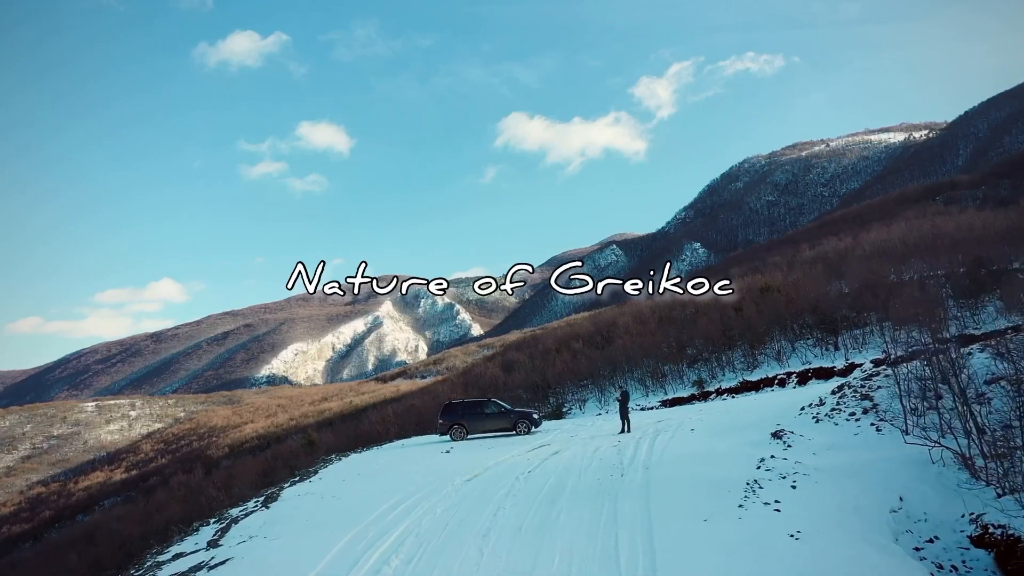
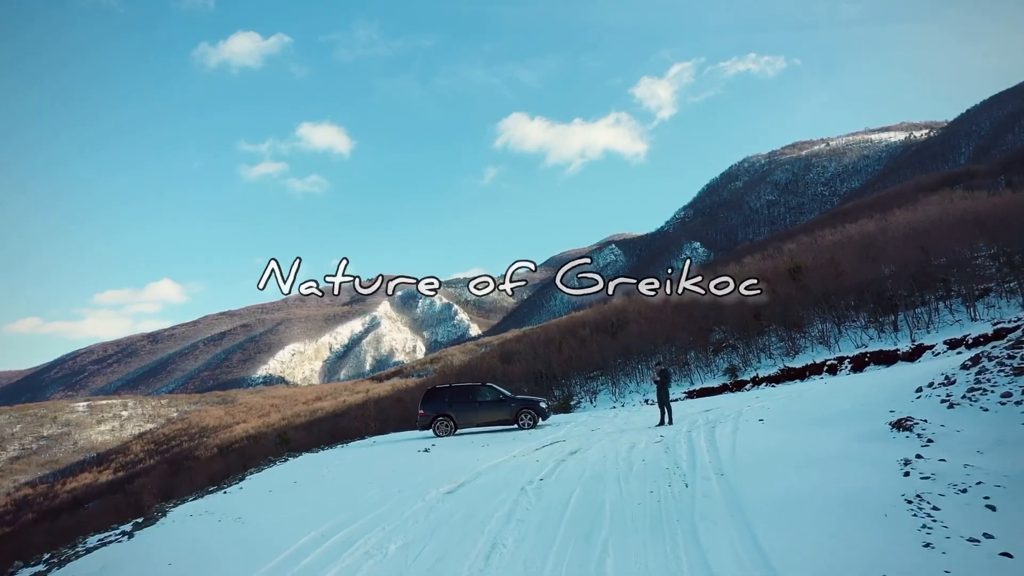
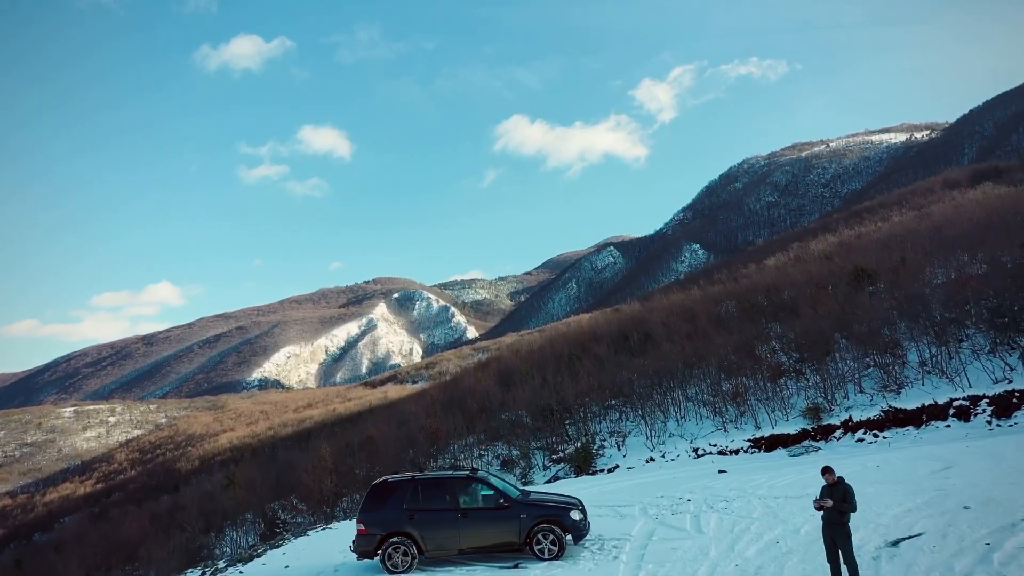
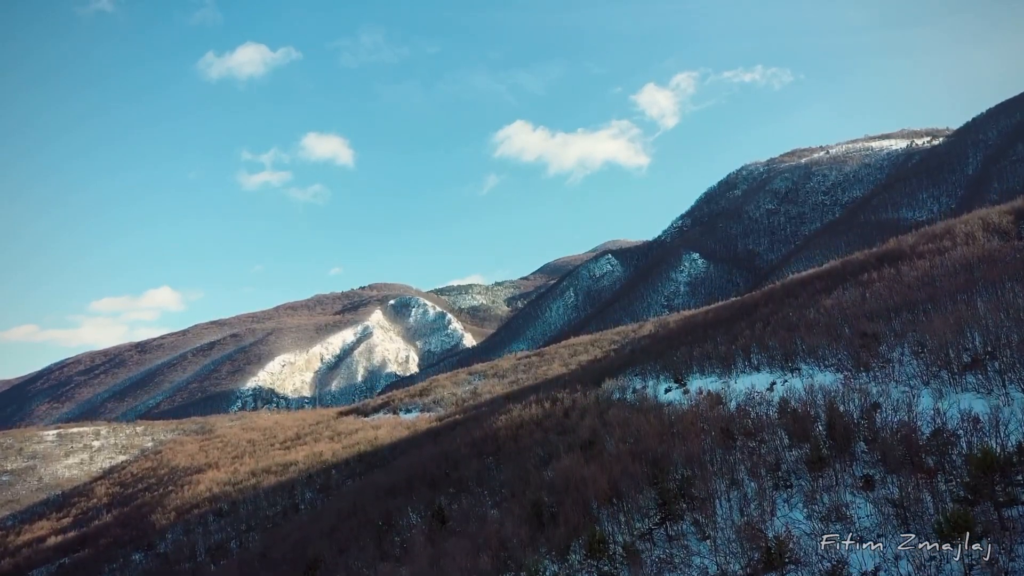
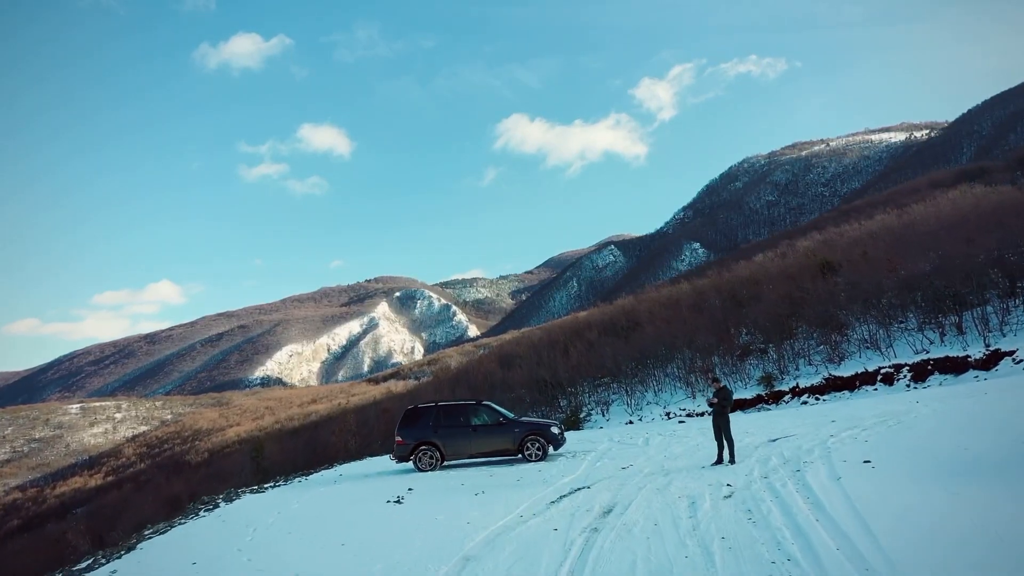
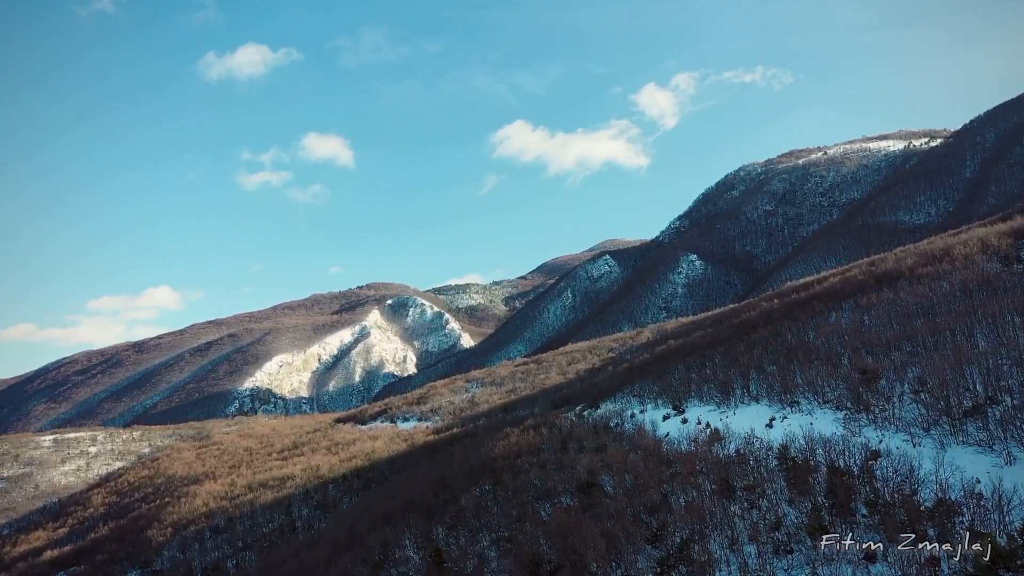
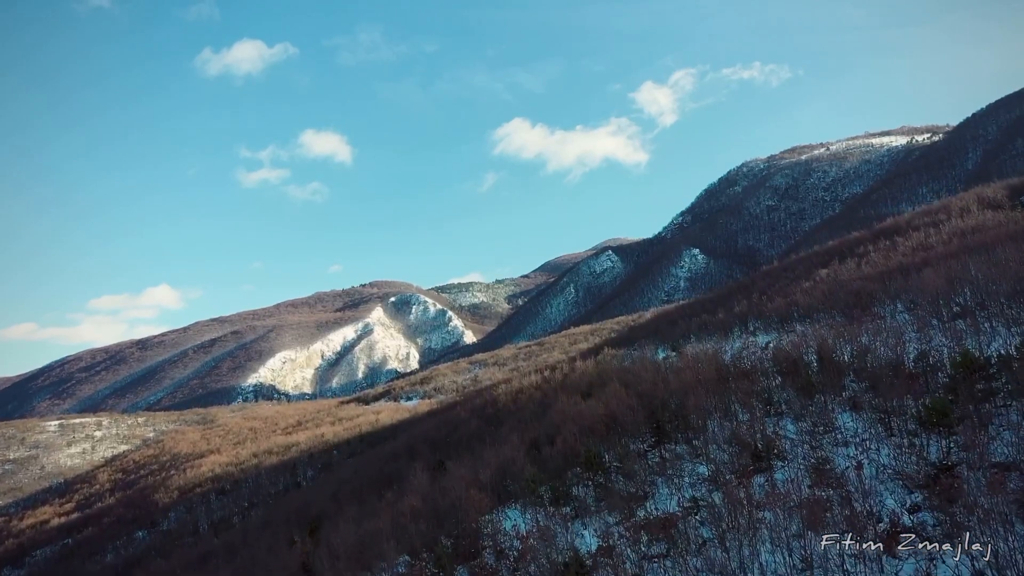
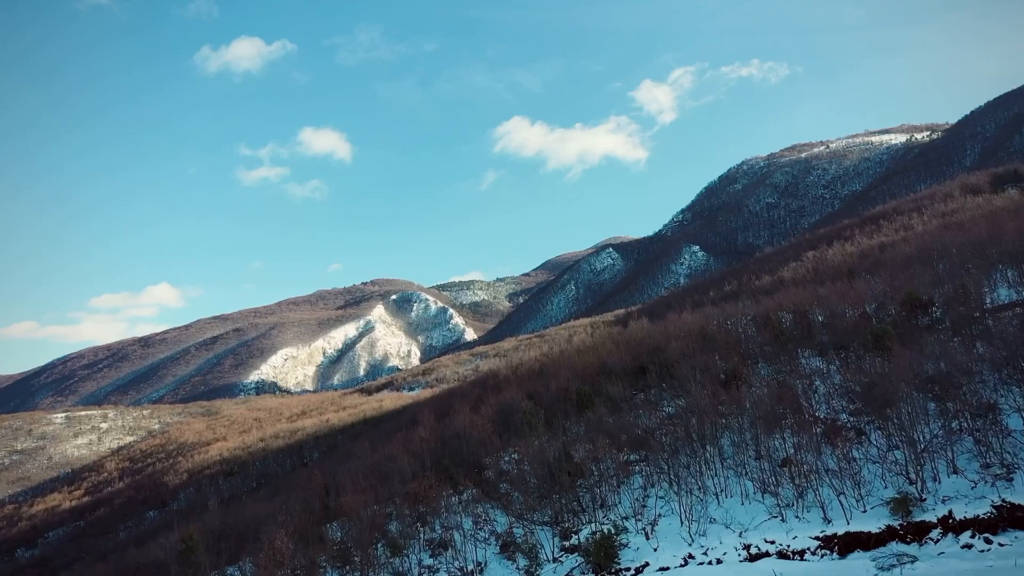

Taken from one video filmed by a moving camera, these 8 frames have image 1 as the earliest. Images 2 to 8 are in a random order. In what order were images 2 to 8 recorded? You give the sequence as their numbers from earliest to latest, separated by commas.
2, 5, 3, 8, 7, 4, 6
